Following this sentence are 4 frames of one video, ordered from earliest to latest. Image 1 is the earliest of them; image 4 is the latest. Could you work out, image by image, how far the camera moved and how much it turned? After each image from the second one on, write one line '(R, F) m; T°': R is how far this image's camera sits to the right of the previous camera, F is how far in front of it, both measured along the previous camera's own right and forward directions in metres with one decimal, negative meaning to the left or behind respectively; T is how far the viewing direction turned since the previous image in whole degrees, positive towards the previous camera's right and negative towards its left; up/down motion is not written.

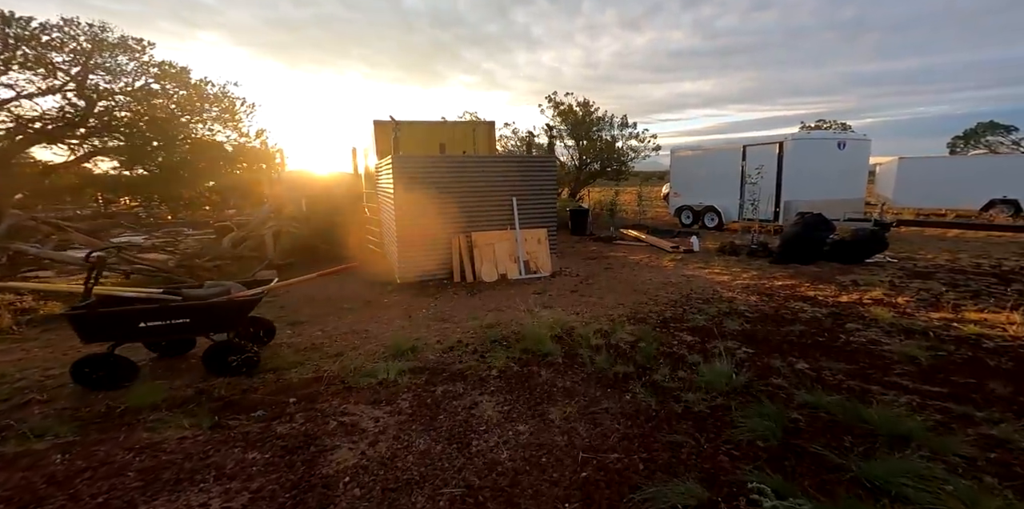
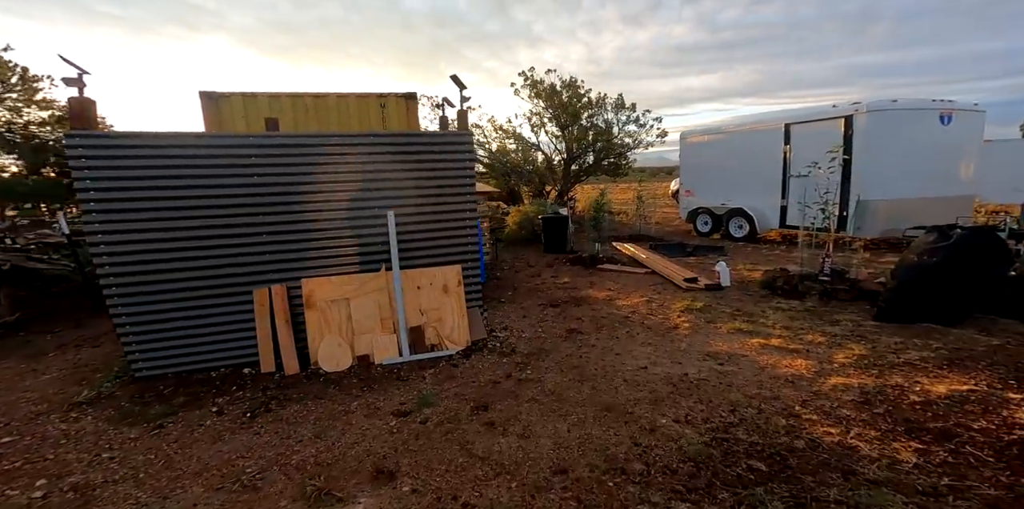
(+1.4, +4.2) m; -2°
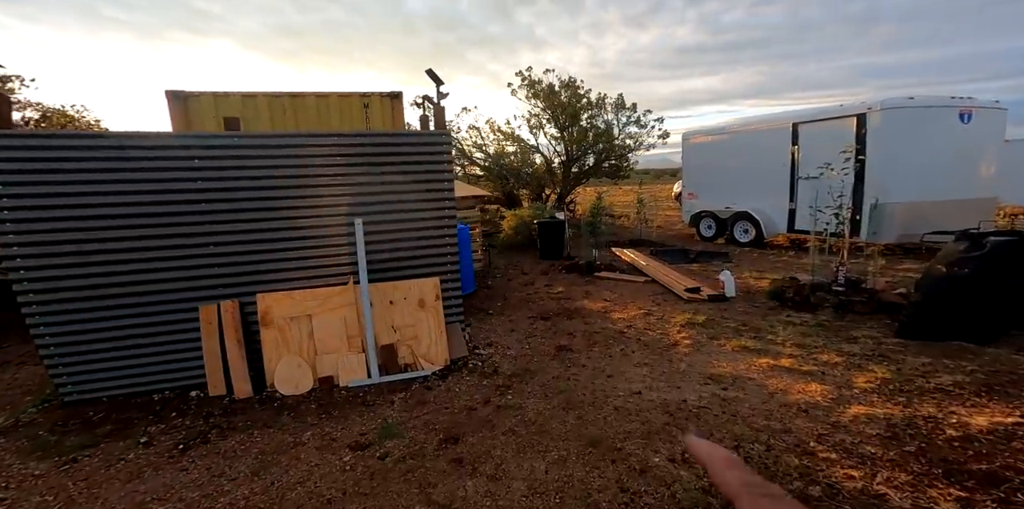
(+0.2, +0.4) m; -1°
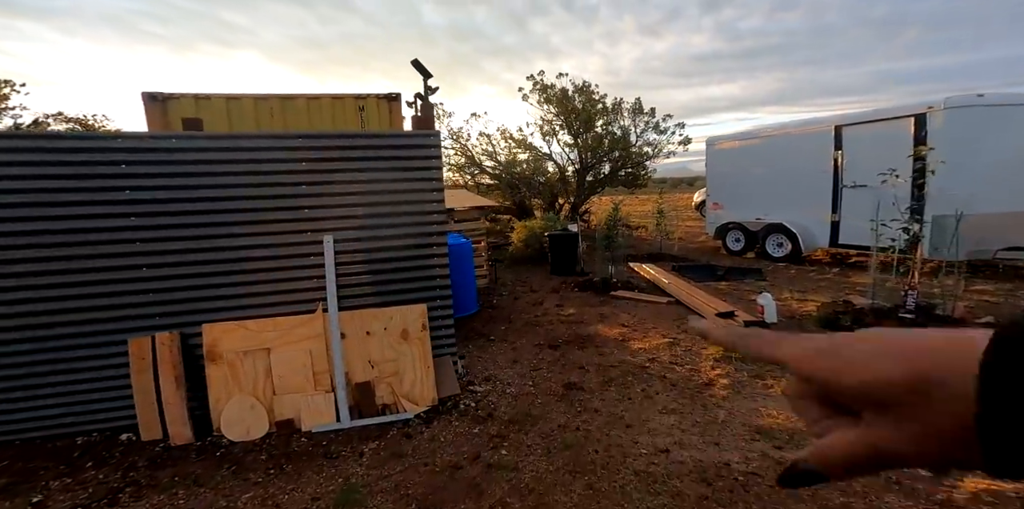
(+0.1, +0.7) m; -2°
